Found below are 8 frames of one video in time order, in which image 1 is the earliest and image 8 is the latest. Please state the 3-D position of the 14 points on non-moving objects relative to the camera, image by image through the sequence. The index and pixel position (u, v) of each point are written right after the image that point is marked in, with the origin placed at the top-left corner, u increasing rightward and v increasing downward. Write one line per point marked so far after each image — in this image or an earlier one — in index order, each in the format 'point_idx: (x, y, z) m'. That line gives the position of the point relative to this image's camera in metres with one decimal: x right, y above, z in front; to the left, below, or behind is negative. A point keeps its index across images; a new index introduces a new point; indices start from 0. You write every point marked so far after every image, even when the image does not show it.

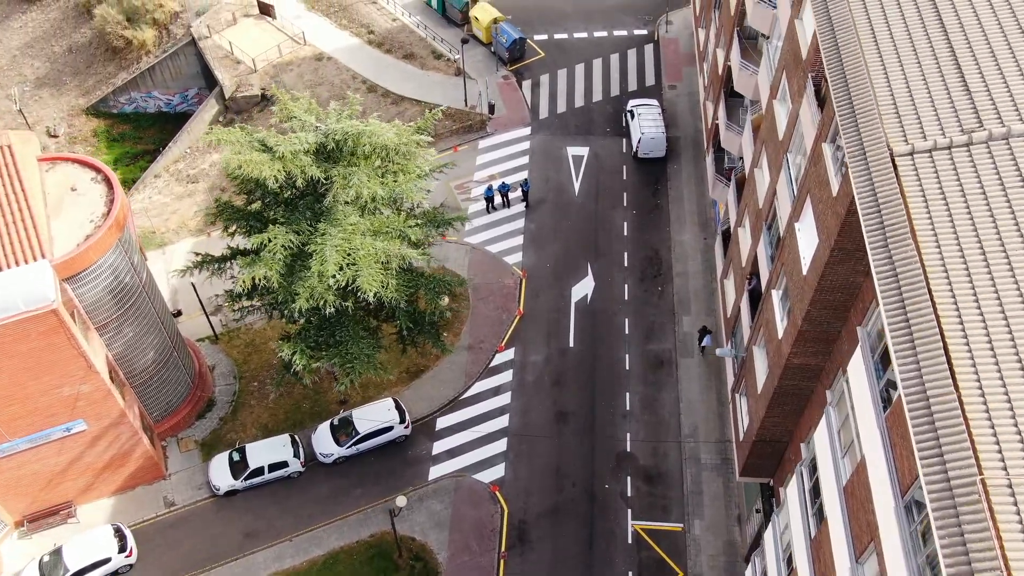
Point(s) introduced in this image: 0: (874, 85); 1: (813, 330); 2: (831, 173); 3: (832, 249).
0: (+9.6, +5.2, +17.0) m
1: (+9.2, -1.3, +19.8) m
2: (+8.9, +3.2, +18.1) m
3: (+8.8, +1.1, +17.8) m
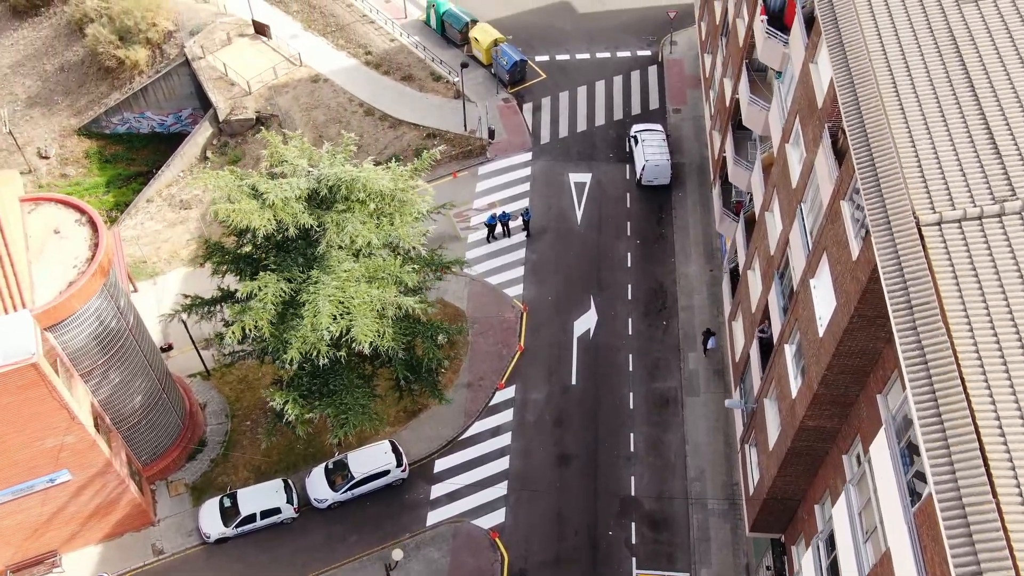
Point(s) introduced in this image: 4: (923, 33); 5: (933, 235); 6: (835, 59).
0: (+9.6, +3.4, +16.1) m
1: (+9.3, -3.1, +18.8) m
2: (+9.0, +1.4, +17.1) m
3: (+8.9, -0.7, +16.9) m
4: (+11.5, +7.0, +18.0) m
5: (+9.8, +1.2, +14.9) m
6: (+9.1, +6.3, +18.2) m
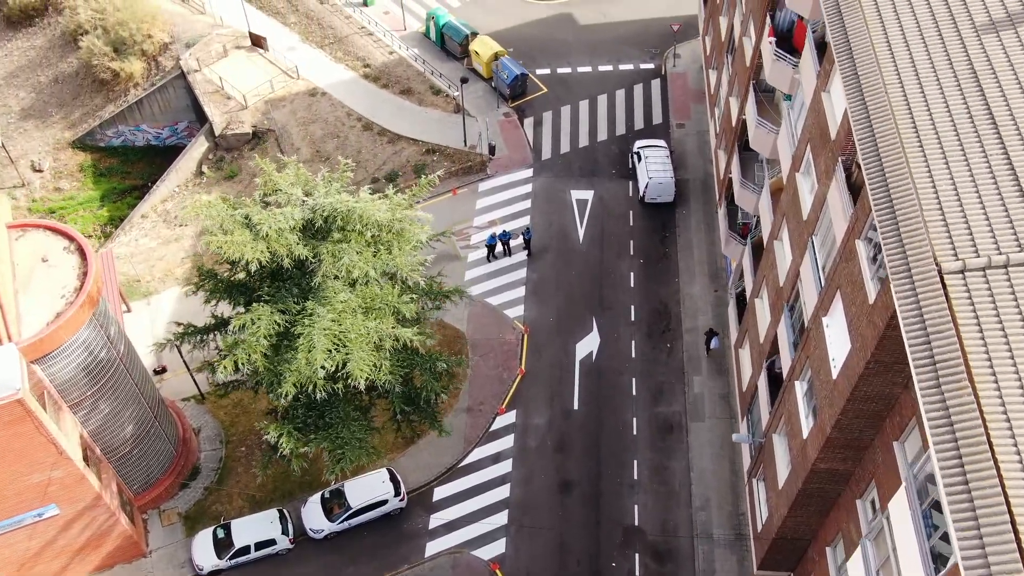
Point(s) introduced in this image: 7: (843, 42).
0: (+9.7, +2.3, +15.4) m
1: (+9.3, -4.2, +18.1) m
2: (+9.0, +0.3, +16.4) m
3: (+8.9, -1.8, +16.2) m
4: (+11.5, +5.9, +17.3) m
5: (+9.8, +0.1, +14.2) m
6: (+9.2, +5.2, +17.5) m
7: (+9.5, +6.9, +18.4) m
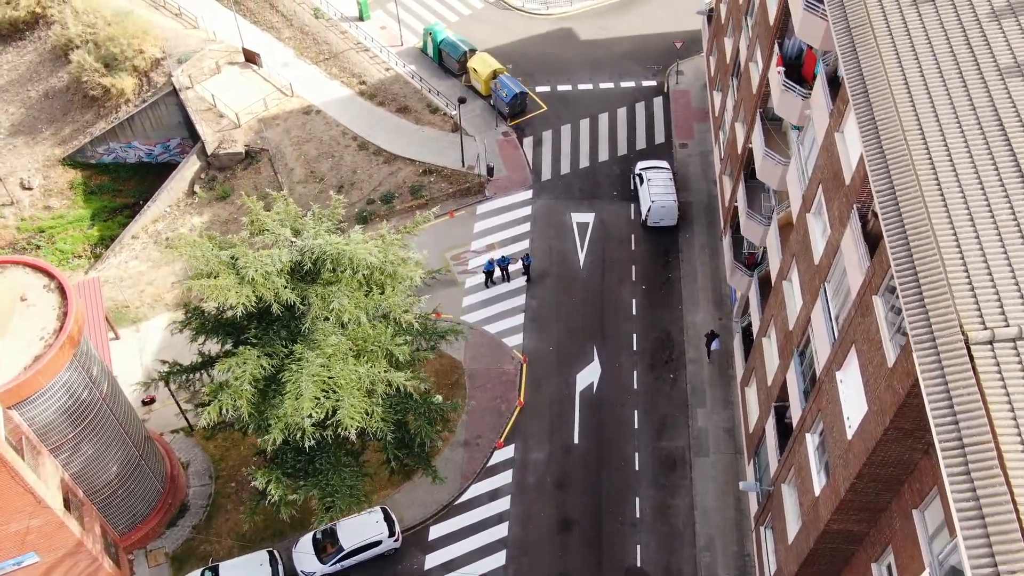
0: (+9.6, +0.9, +14.4) m
1: (+9.2, -5.6, +17.2) m
2: (+8.9, -1.1, +15.5) m
3: (+8.8, -3.3, +15.2) m
4: (+11.4, +4.5, +16.3) m
5: (+9.7, -1.4, +13.3) m
6: (+9.1, +3.8, +16.5) m
7: (+9.4, +5.4, +17.5) m
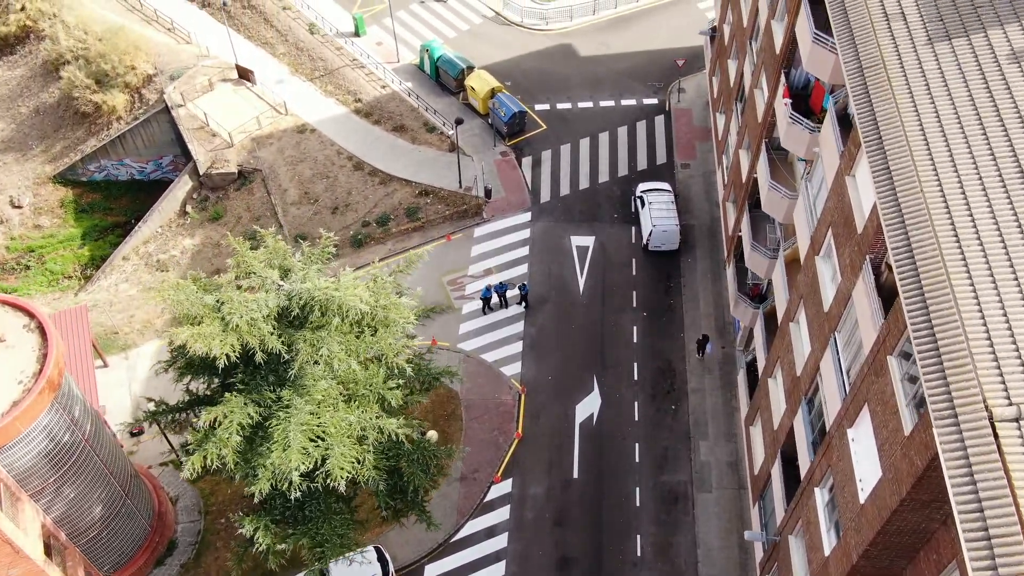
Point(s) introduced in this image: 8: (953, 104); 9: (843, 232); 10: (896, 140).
0: (+9.5, -0.5, +13.6) m
1: (+9.1, -7.0, +16.3) m
2: (+8.8, -2.5, +14.6) m
3: (+8.7, -4.7, +14.4) m
4: (+11.3, +3.1, +15.5) m
5: (+9.6, -2.8, +12.4) m
6: (+9.0, +2.4, +15.7) m
7: (+9.3, +4.0, +16.6) m
8: (+11.3, +4.7, +16.6) m
9: (+9.2, +1.6, +18.0) m
10: (+9.7, +3.8, +16.2) m
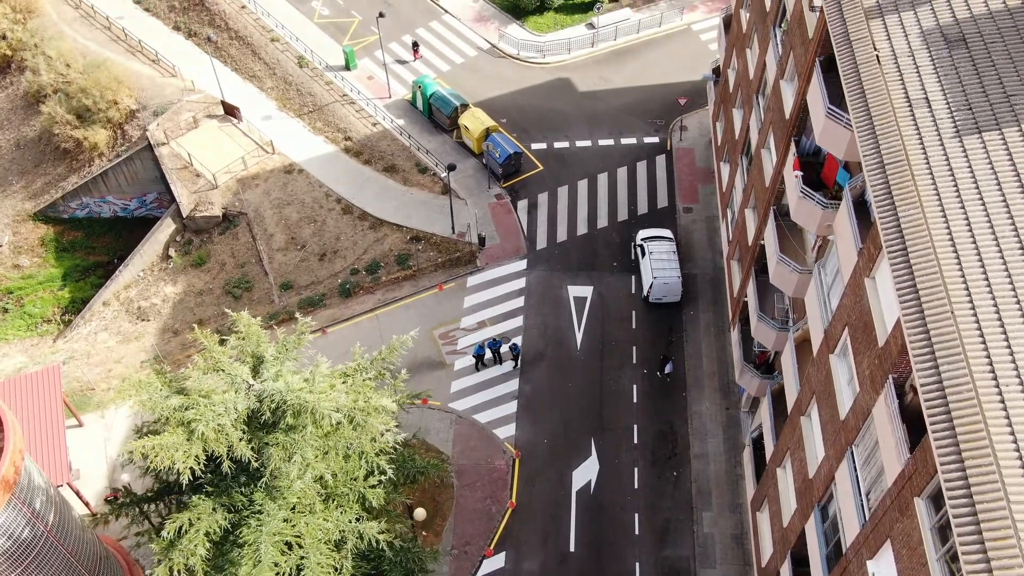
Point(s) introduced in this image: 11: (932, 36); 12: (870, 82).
0: (+9.2, -3.4, +12.1) m
1: (+8.8, -9.9, +14.8) m
2: (+8.5, -5.4, +13.1) m
3: (+8.4, -7.5, +12.9) m
4: (+11.0, +0.2, +14.0) m
5: (+9.3, -5.6, +10.9) m
6: (+8.7, -0.5, +14.2) m
7: (+9.0, +1.2, +15.1) m
8: (+11.0, +1.9, +15.1) m
9: (+8.9, -1.3, +16.5) m
10: (+9.4, +0.9, +14.7) m
11: (+11.6, +6.9, +17.7) m
12: (+9.6, +5.5, +17.3) m
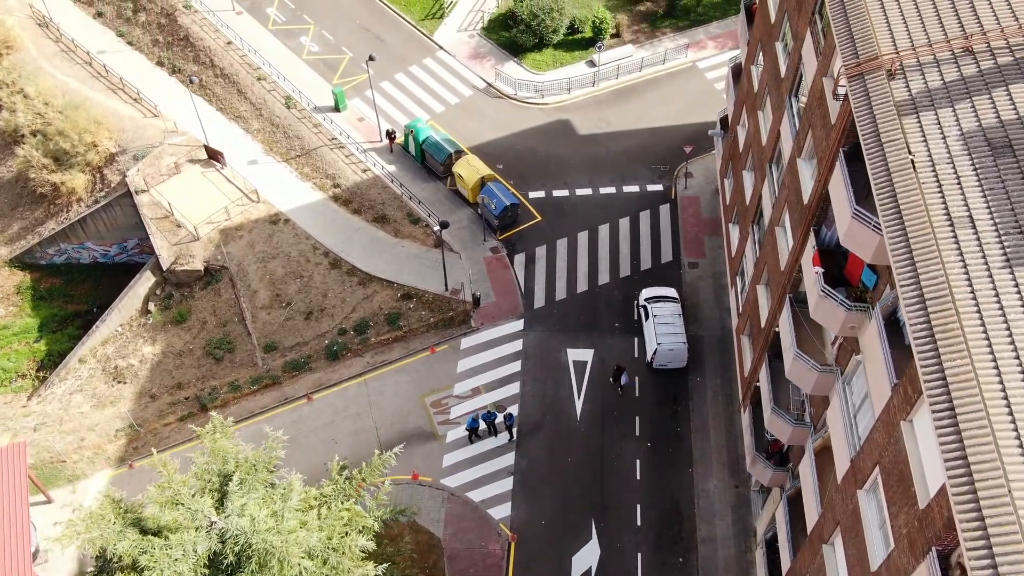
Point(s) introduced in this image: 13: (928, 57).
0: (+8.9, -6.6, +10.2) m
1: (+8.6, -13.1, +13.0) m
2: (+8.3, -8.6, +11.3) m
3: (+8.2, -10.8, +11.0) m
4: (+10.8, -3.0, +12.1) m
5: (+9.1, -8.8, +9.1) m
6: (+8.5, -3.7, +12.3) m
7: (+8.8, -2.0, +13.3) m
8: (+10.8, -1.3, +13.2) m
9: (+8.7, -4.5, +14.6) m
10: (+9.2, -2.3, +12.9) m
11: (+11.4, +3.6, +15.9) m
12: (+9.4, +2.3, +15.5) m
13: (+11.0, +6.1, +17.1) m
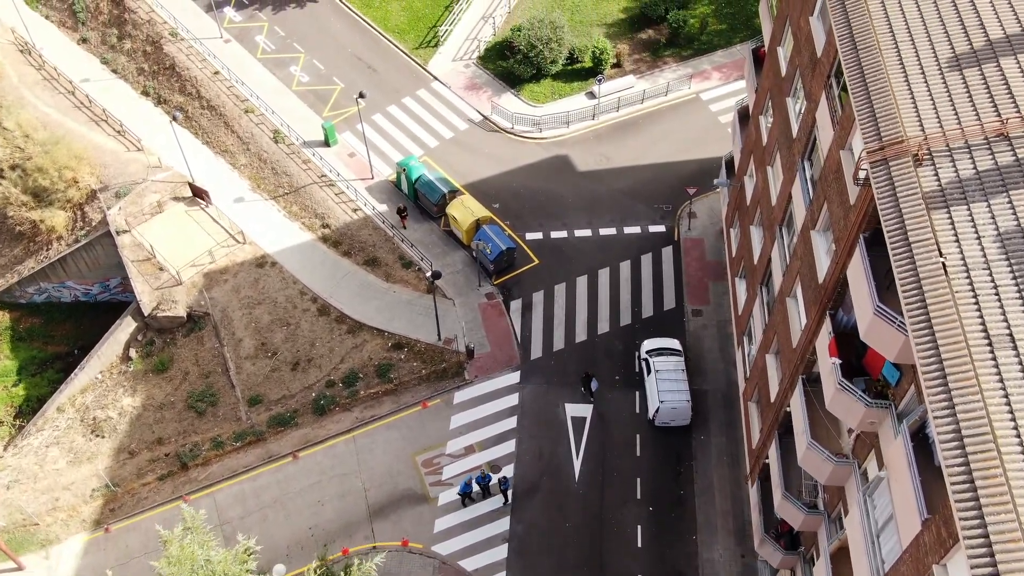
0: (+8.7, -9.2, +8.7) m
1: (+8.3, -15.7, +11.5) m
2: (+8.1, -11.2, +9.8) m
3: (+7.9, -13.3, +9.5) m
4: (+10.6, -5.6, +10.6) m
5: (+8.8, -11.4, +7.6) m
6: (+8.2, -6.3, +10.9) m
7: (+8.6, -4.6, +11.8) m
8: (+10.6, -3.9, +11.7) m
9: (+8.5, -7.1, +13.1) m
10: (+8.9, -4.9, +11.4) m
11: (+11.1, +1.1, +14.4) m
12: (+9.2, -0.3, +14.0) m
13: (+10.8, +3.5, +15.6) m
